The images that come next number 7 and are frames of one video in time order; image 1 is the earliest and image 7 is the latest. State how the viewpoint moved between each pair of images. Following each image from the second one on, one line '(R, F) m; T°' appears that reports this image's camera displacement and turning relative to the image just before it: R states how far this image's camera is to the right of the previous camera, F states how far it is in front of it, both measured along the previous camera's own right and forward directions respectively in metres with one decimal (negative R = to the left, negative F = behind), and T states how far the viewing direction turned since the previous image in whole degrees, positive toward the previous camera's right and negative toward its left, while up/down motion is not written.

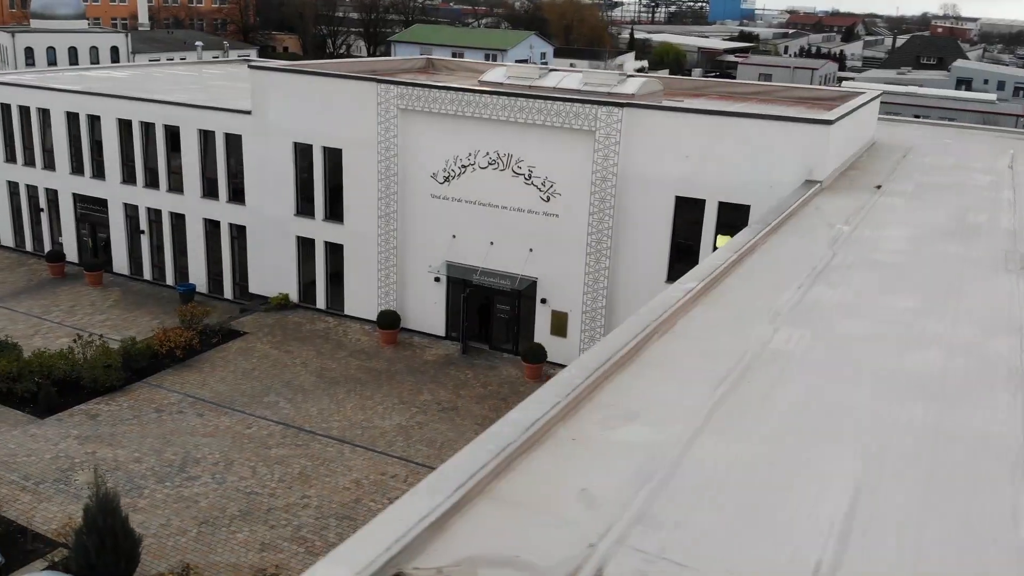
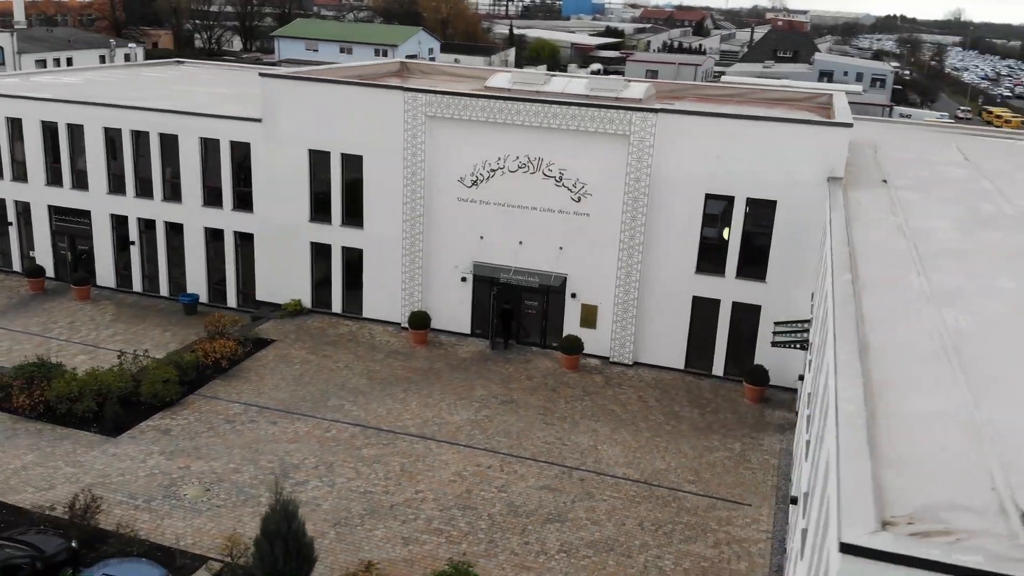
(-4.9, -0.9) m; +9°
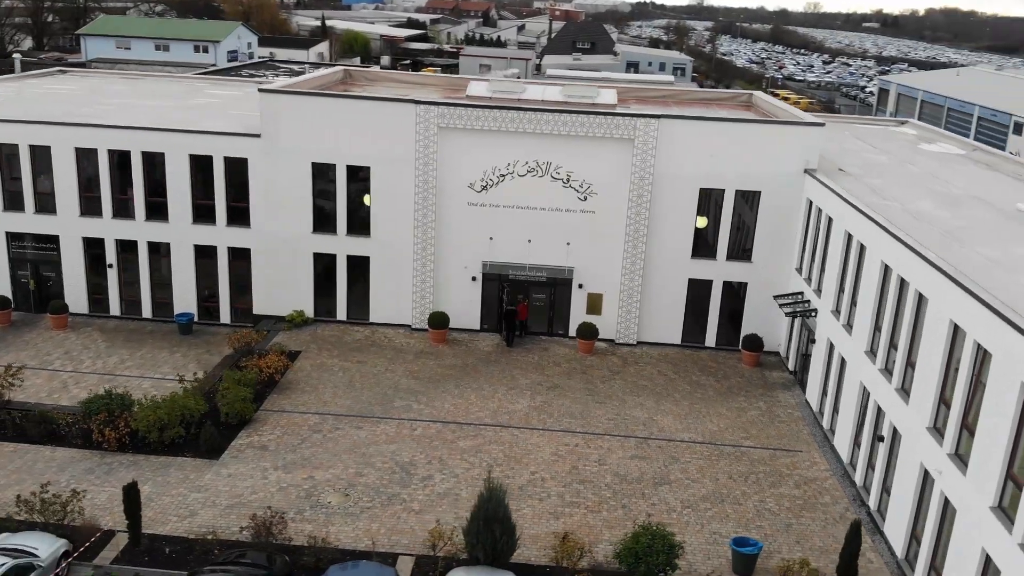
(-6.9, -1.2) m; +14°
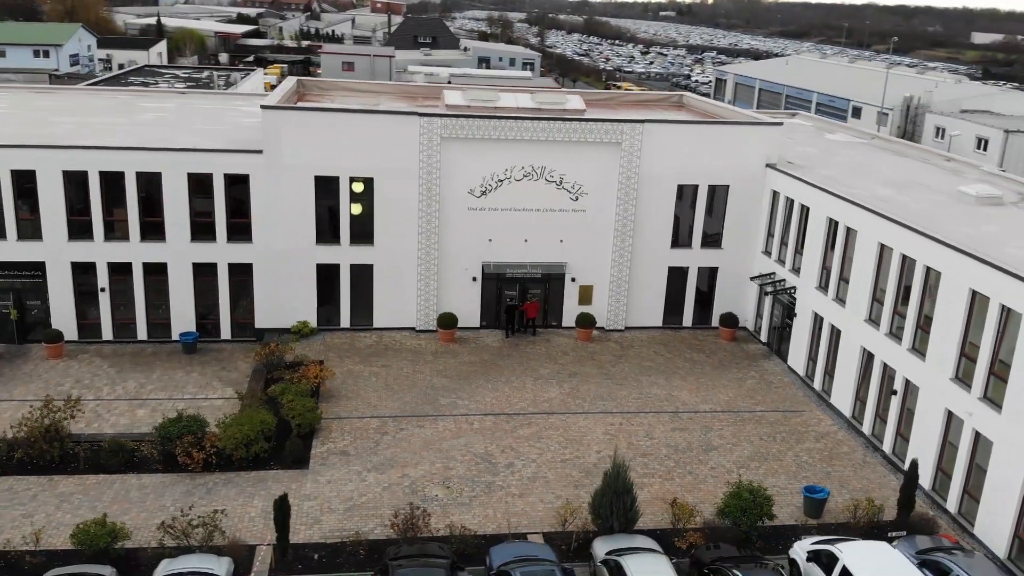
(-5.7, -1.3) m; +11°
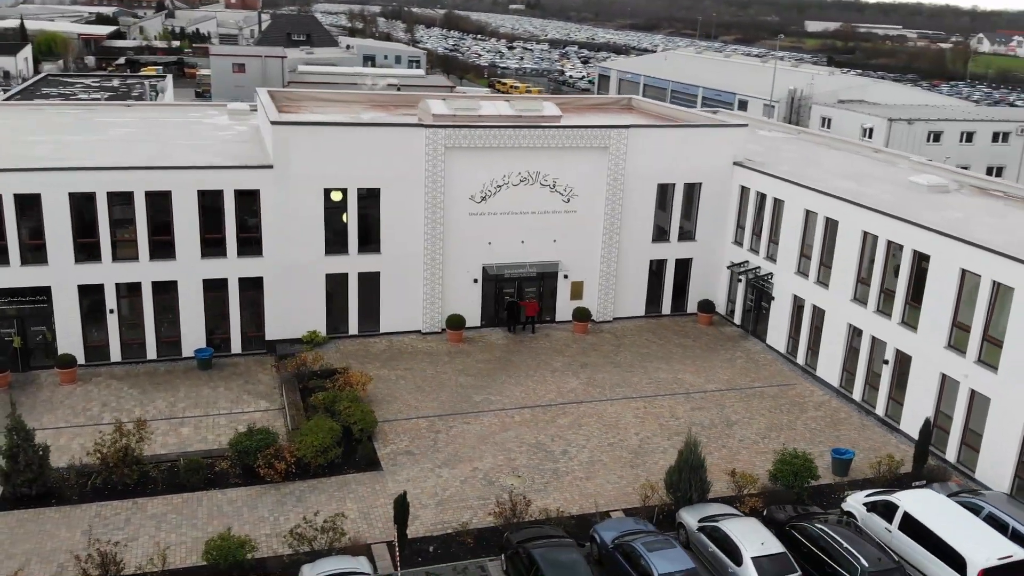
(-4.8, -1.3) m; +9°
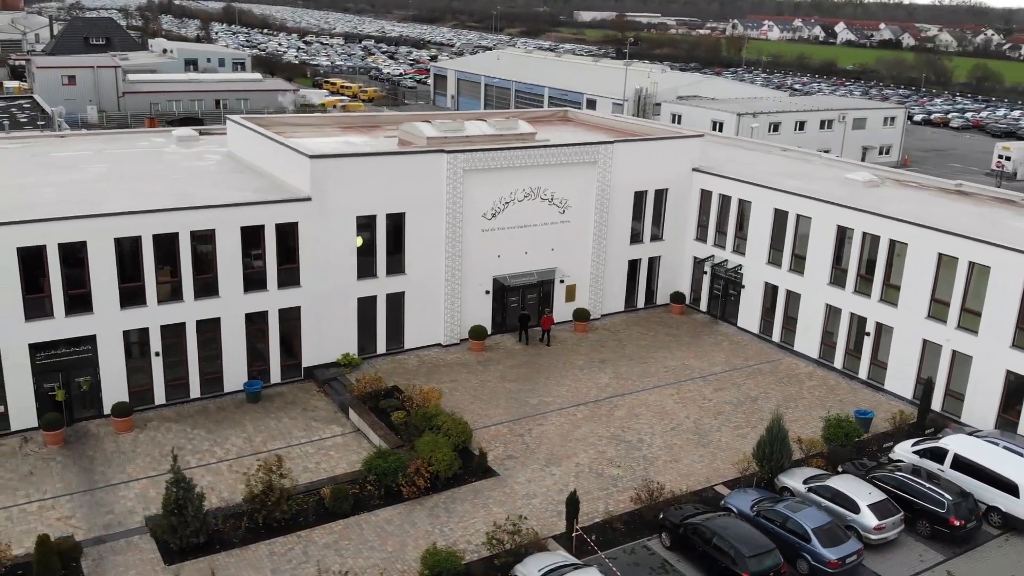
(-8.0, -1.5) m; +13°
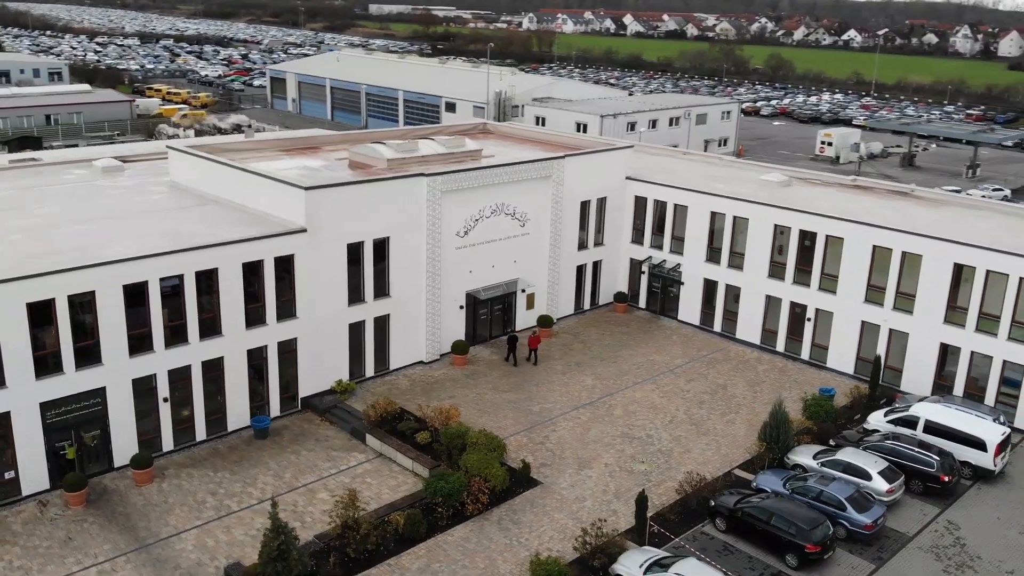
(-6.2, -0.8) m; +12°
